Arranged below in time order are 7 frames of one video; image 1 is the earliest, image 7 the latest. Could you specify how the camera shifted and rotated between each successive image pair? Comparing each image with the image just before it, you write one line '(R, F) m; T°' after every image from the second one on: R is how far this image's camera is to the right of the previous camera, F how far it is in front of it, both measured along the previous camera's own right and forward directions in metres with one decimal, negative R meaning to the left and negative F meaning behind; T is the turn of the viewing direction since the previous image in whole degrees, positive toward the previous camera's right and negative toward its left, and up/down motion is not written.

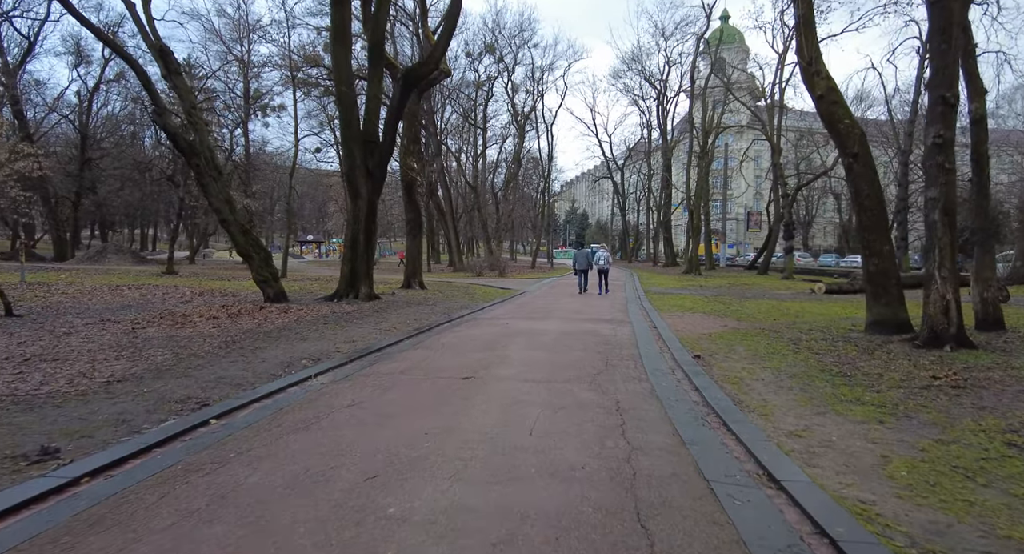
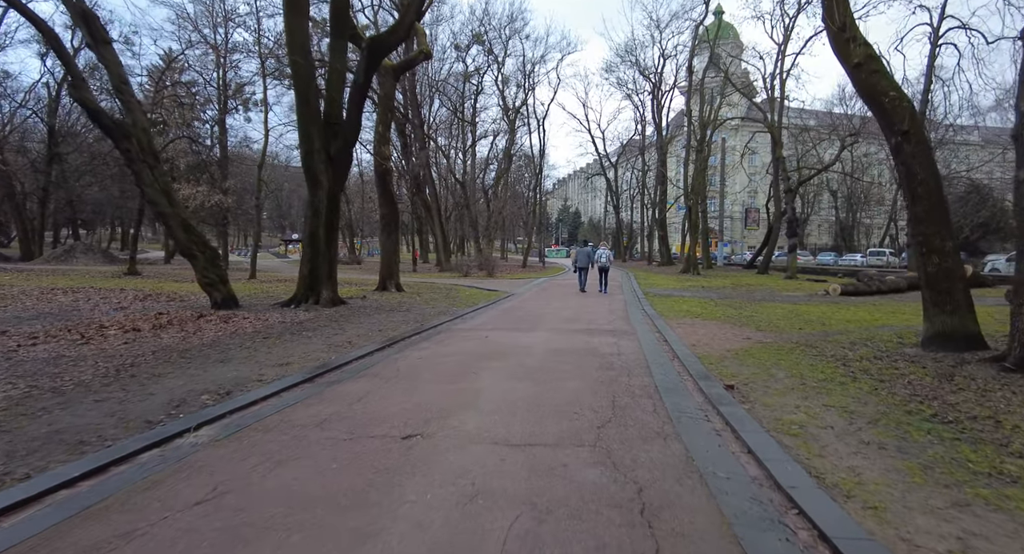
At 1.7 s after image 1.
(+0.2, +1.8) m; +1°
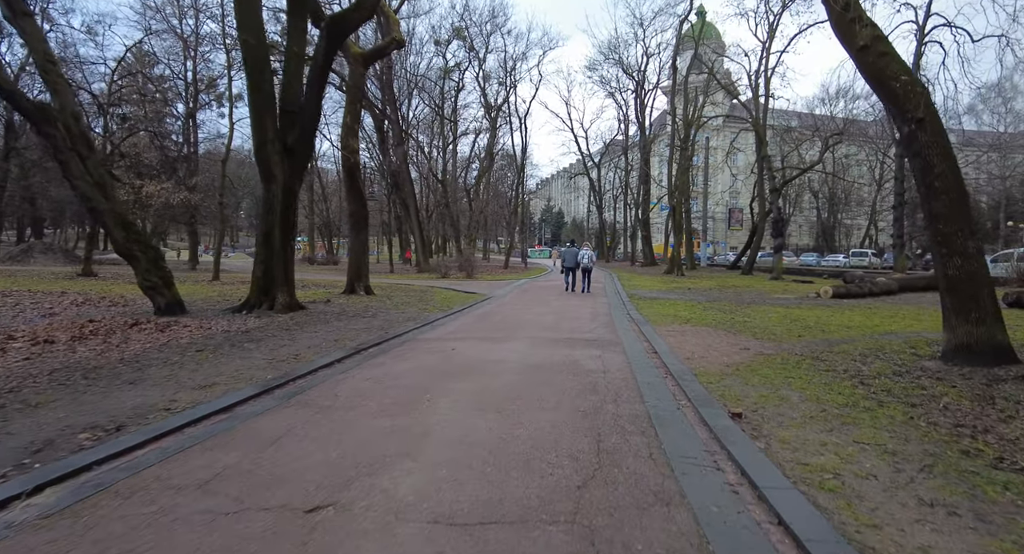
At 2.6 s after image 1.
(+0.2, +1.0) m; +2°
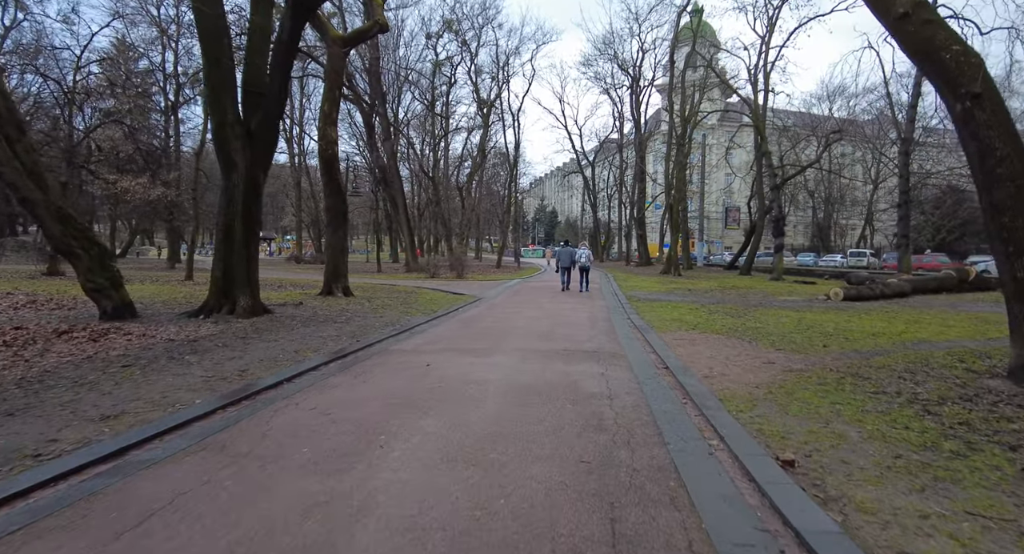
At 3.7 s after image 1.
(+0.1, +1.2) m; +1°
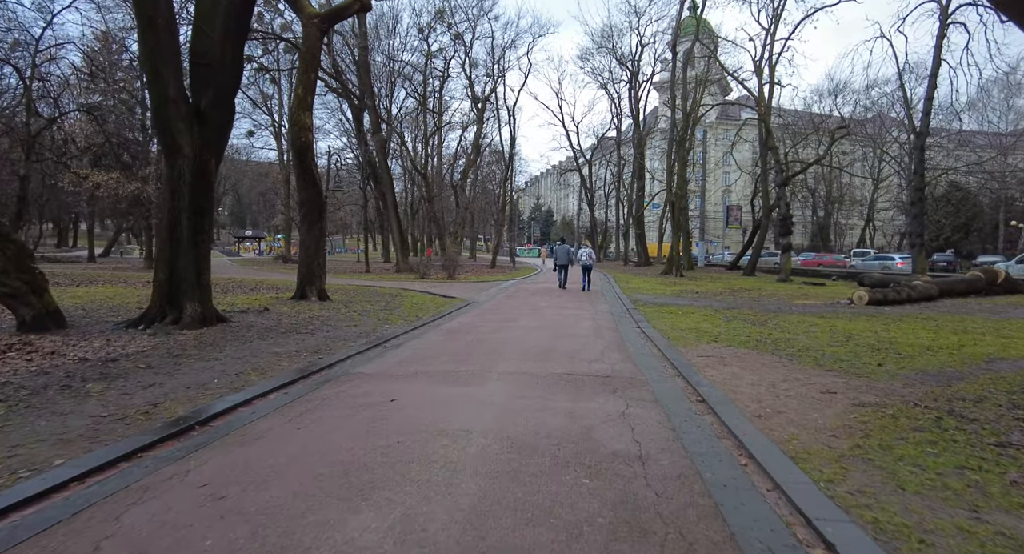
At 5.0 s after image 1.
(0.0, +1.5) m; +1°
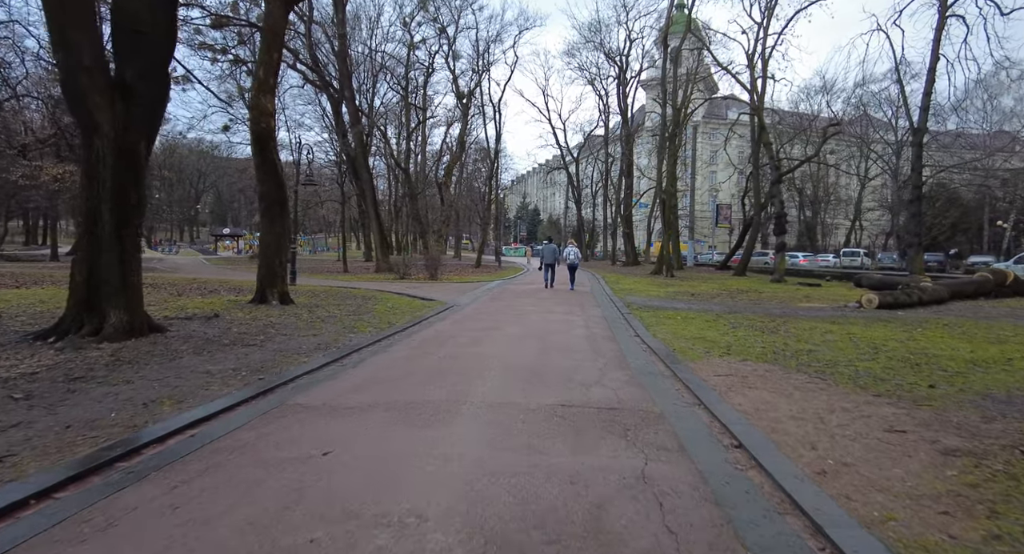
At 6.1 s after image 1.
(+0.1, +1.3) m; +2°
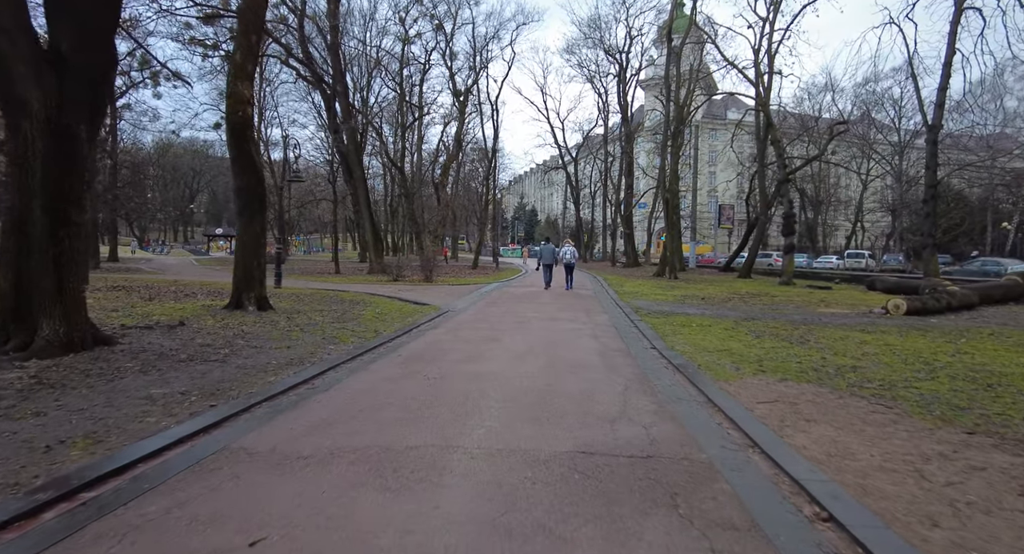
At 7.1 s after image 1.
(-0.1, +1.1) m; 0°
